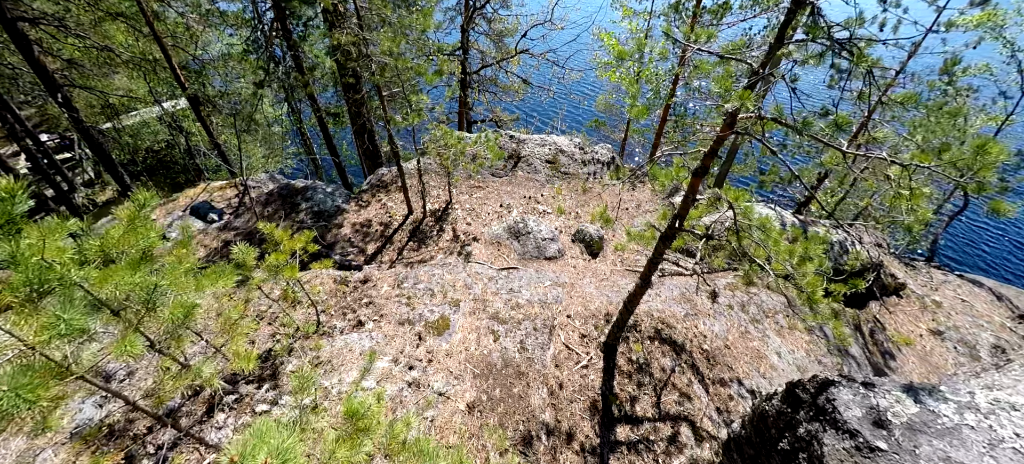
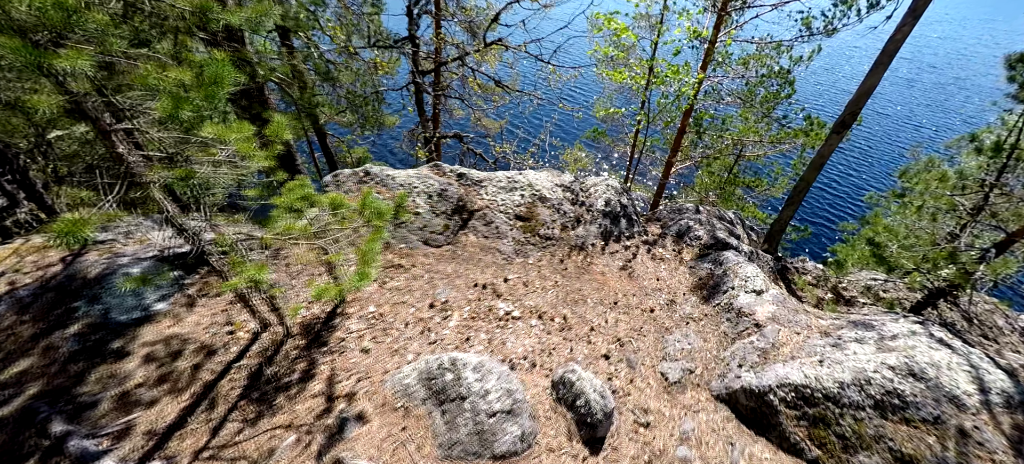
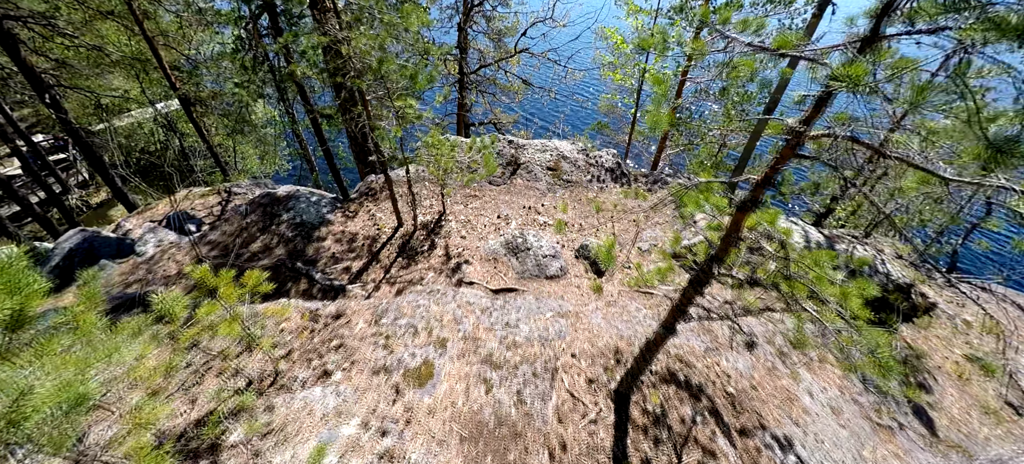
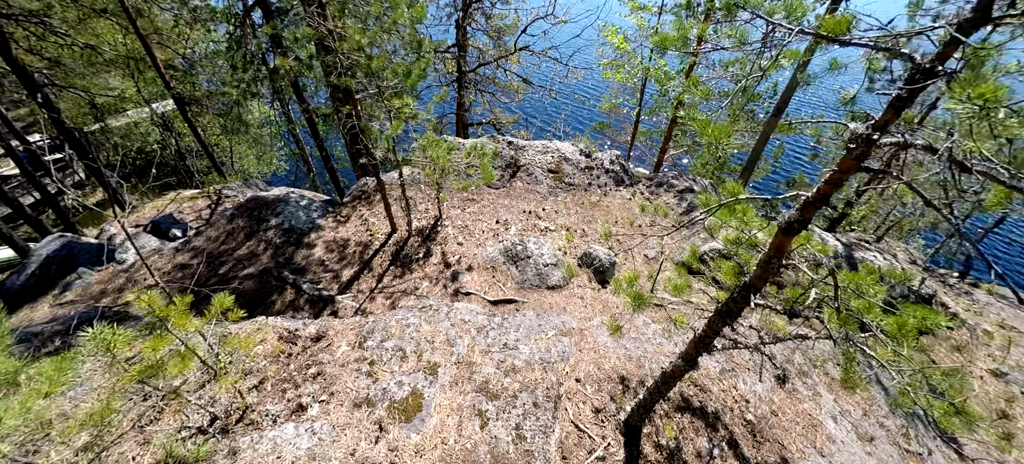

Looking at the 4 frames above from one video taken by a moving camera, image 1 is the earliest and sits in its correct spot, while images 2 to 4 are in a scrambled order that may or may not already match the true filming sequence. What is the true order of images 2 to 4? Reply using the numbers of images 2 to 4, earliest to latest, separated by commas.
3, 4, 2
